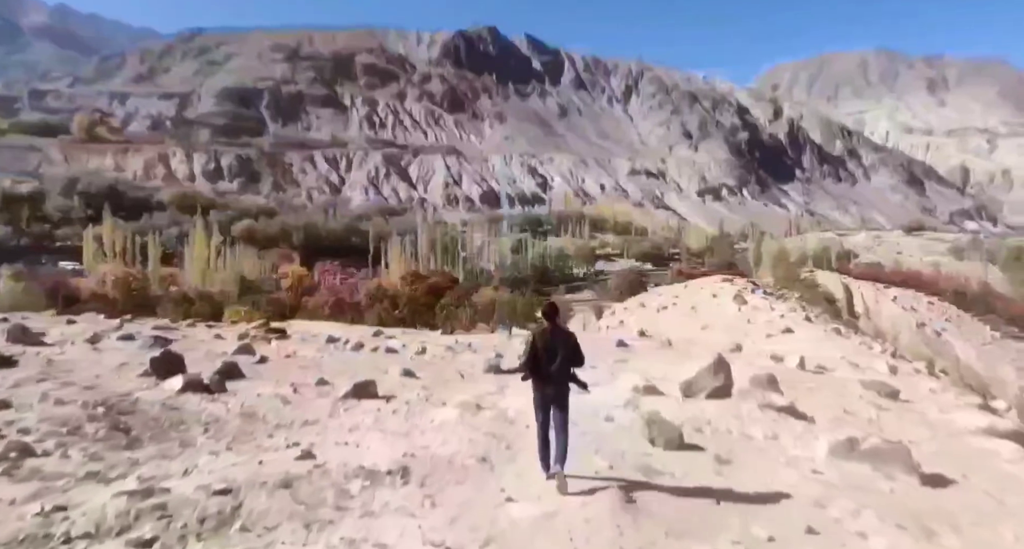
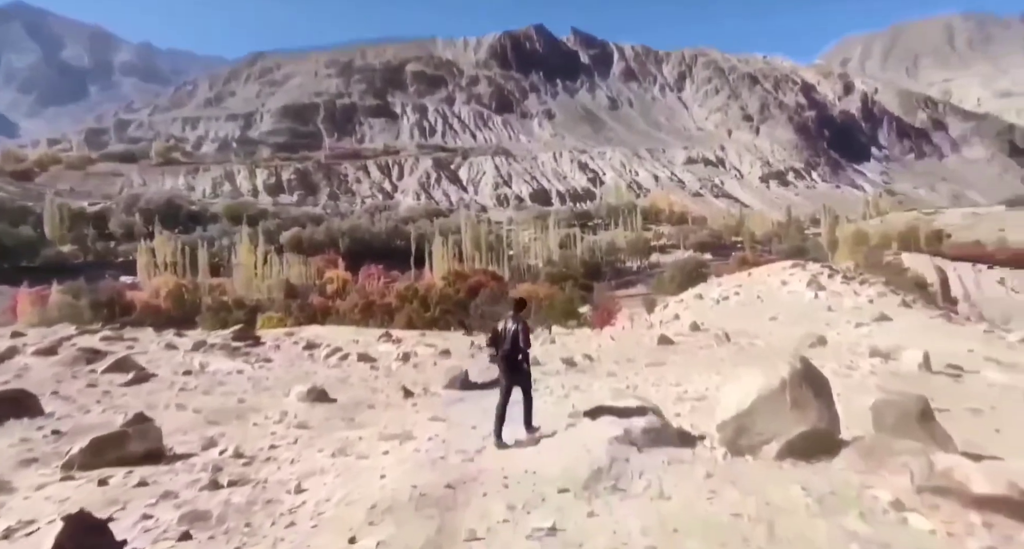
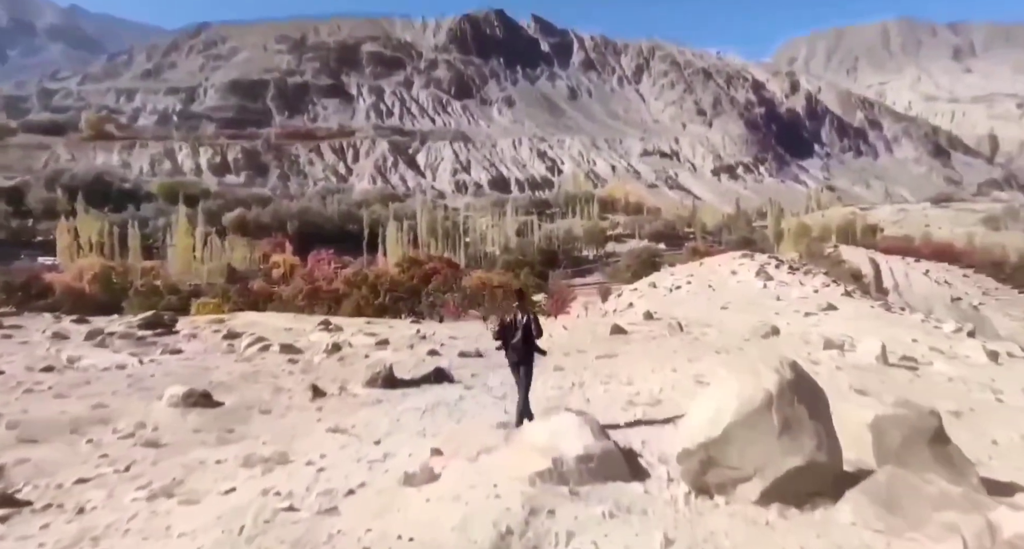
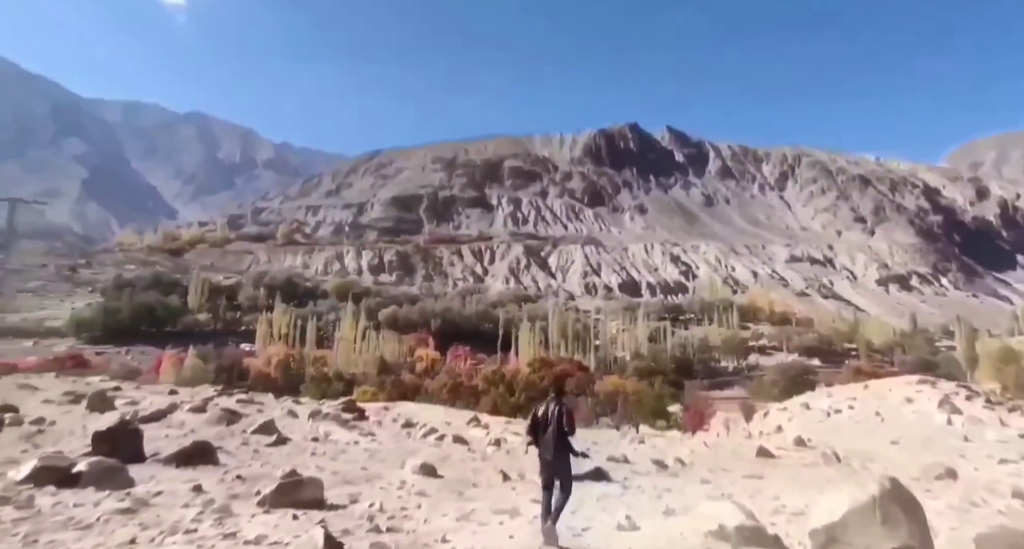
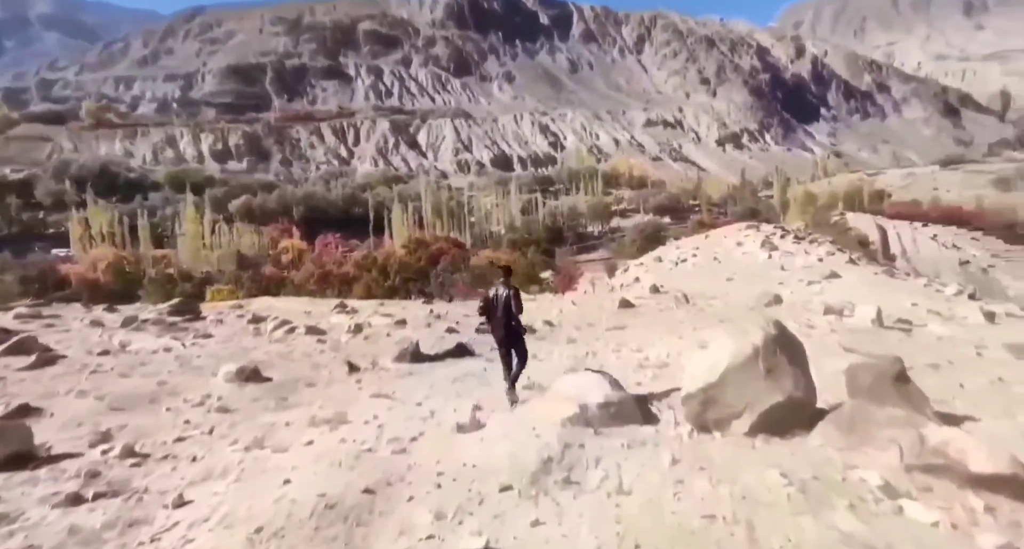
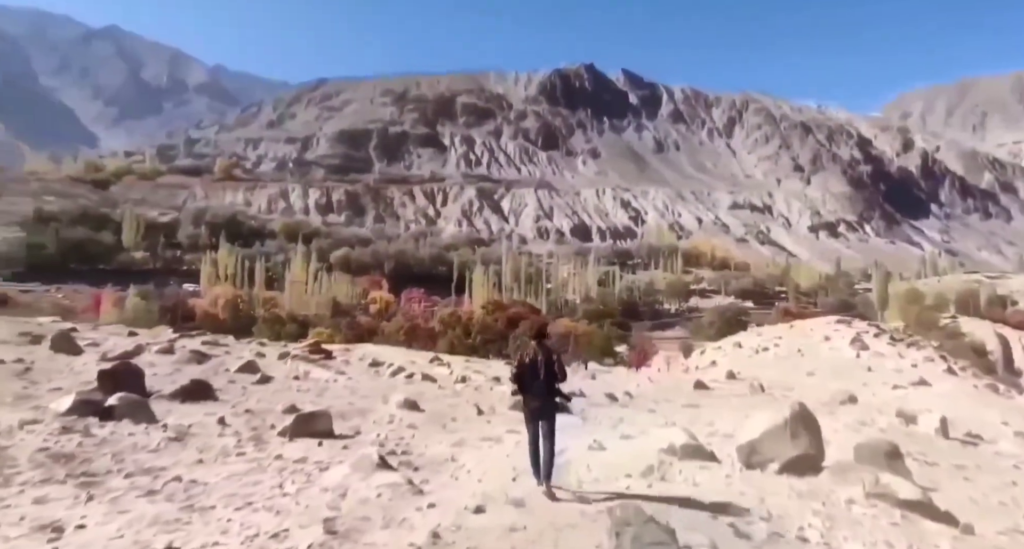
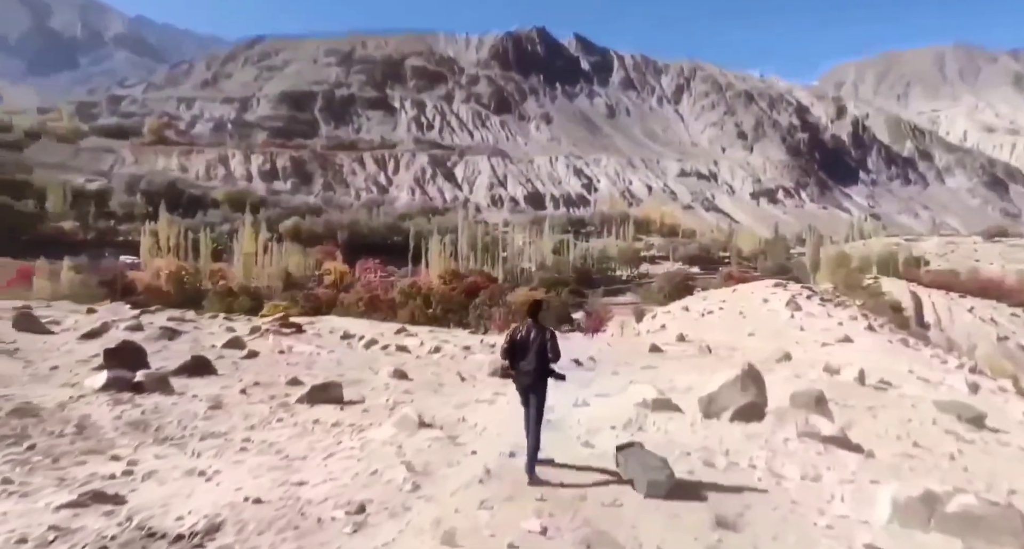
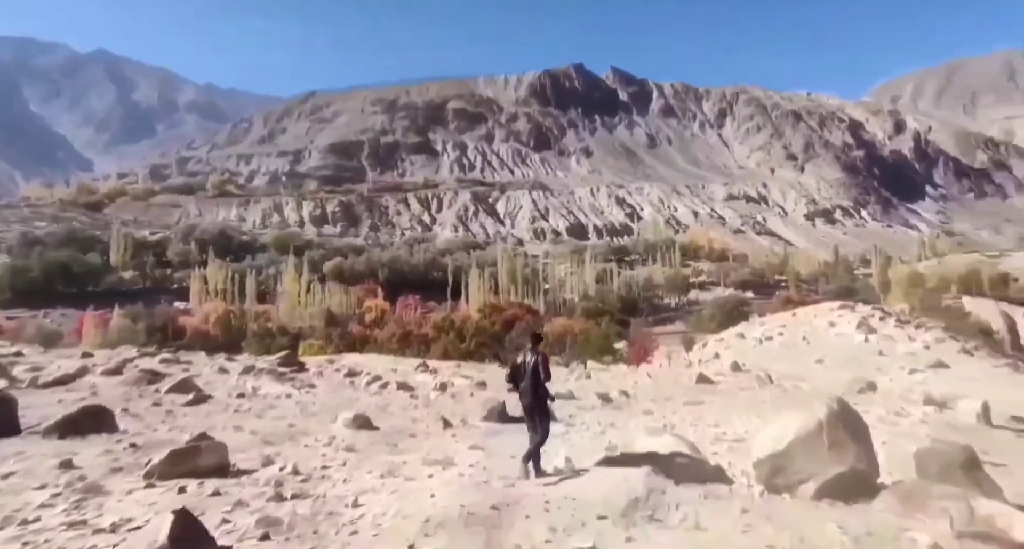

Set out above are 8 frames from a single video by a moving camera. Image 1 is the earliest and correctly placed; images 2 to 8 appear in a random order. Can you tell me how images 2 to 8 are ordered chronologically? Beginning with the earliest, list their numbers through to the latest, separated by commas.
7, 6, 4, 8, 2, 5, 3
